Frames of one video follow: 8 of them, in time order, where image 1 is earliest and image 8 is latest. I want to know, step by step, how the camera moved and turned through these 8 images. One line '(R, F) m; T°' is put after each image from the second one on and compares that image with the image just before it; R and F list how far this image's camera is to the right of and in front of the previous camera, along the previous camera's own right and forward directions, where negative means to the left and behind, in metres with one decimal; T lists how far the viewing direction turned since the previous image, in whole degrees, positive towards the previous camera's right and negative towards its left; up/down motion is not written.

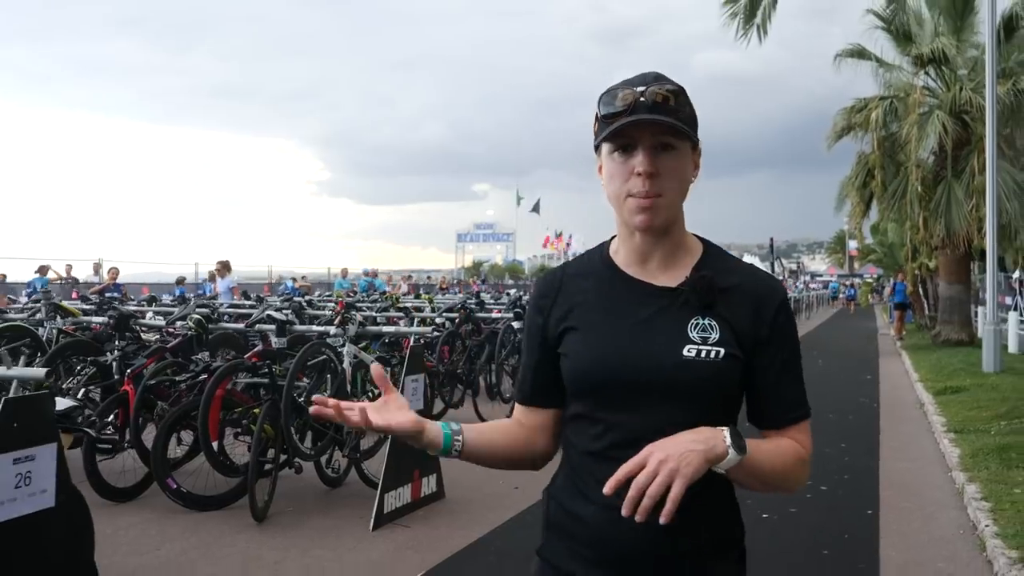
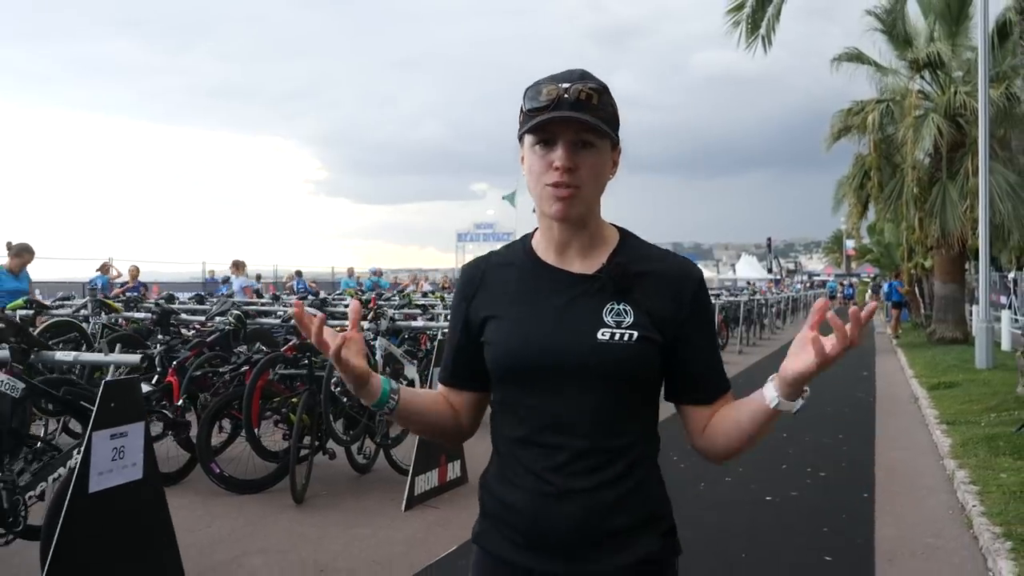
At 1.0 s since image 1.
(-0.2, -0.4) m; 0°
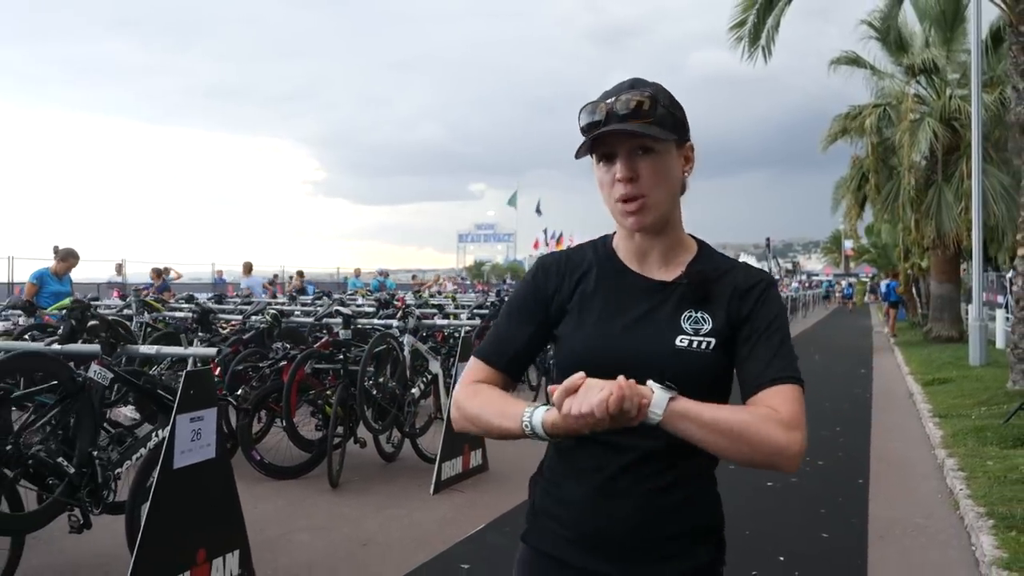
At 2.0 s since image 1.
(-0.2, -0.5) m; 0°
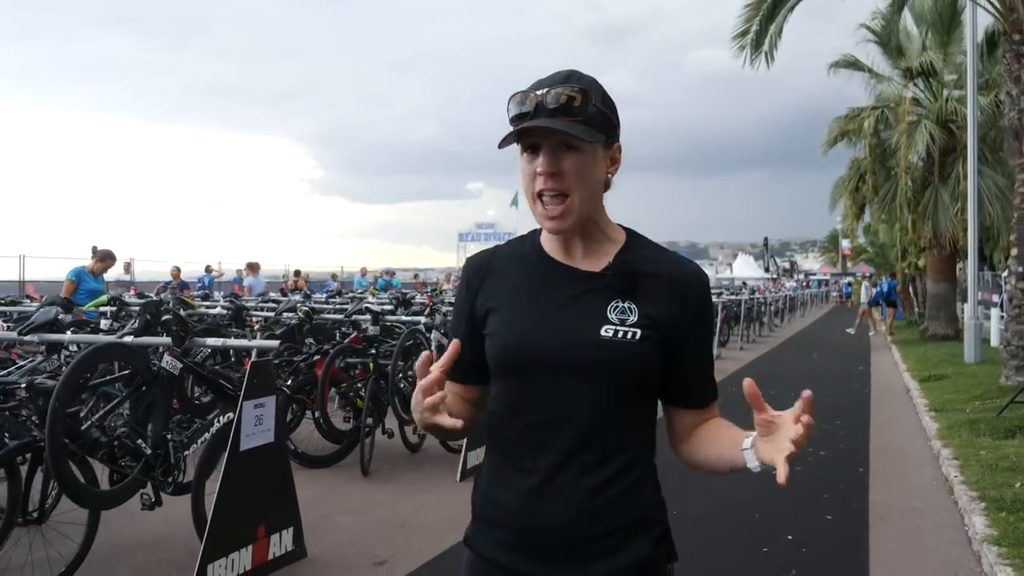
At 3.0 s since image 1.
(-0.2, -0.4) m; 0°
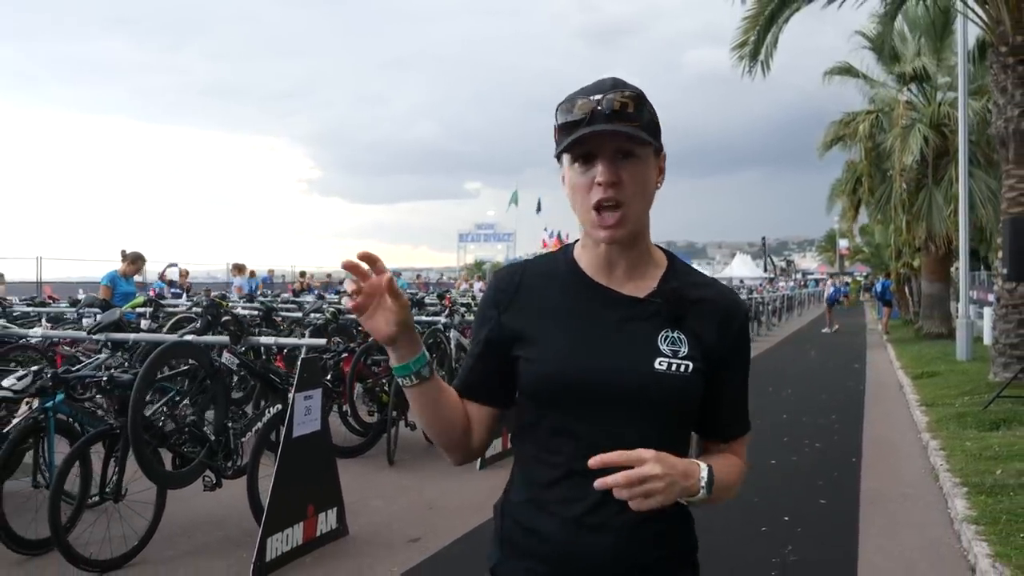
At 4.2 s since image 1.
(-0.2, -0.5) m; 0°
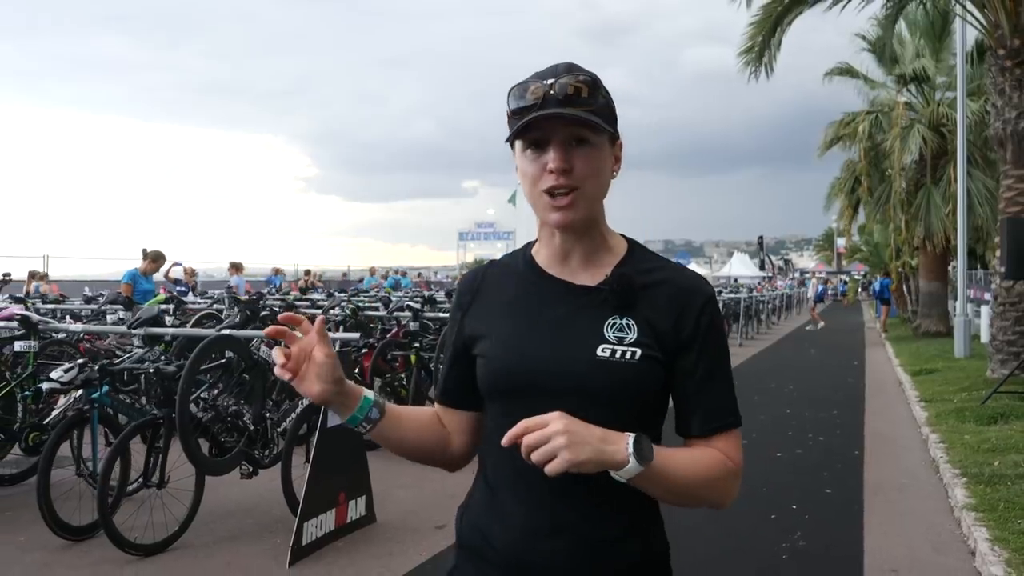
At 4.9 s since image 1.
(-0.2, -0.2) m; 0°
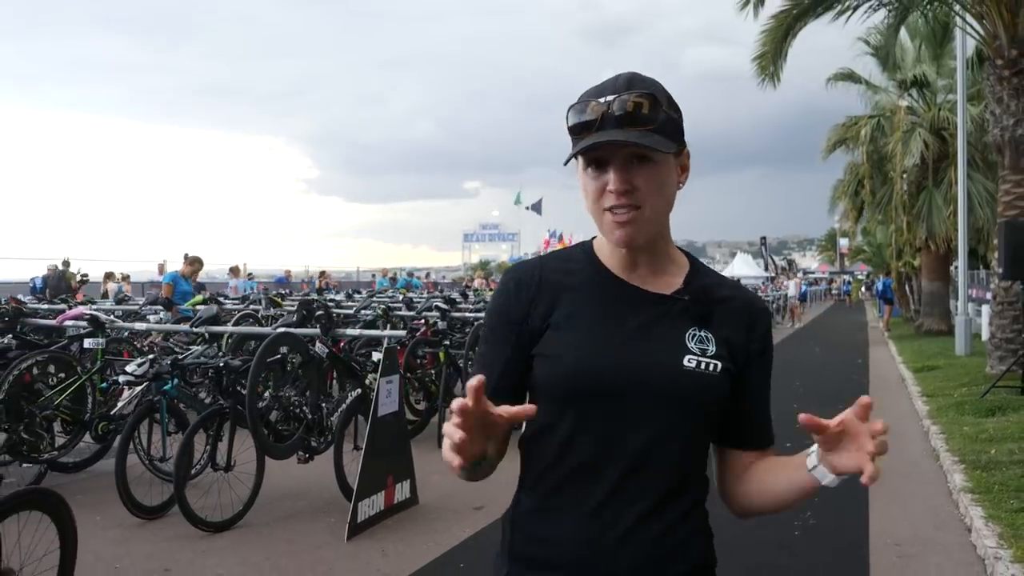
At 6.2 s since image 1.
(-0.2, -0.5) m; 0°
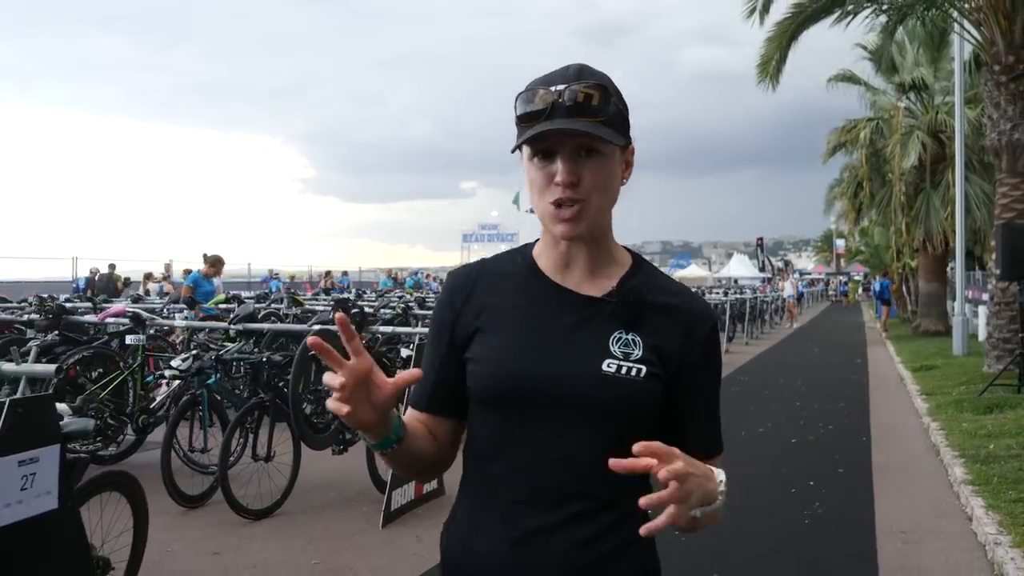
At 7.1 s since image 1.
(-0.2, -0.3) m; 0°
